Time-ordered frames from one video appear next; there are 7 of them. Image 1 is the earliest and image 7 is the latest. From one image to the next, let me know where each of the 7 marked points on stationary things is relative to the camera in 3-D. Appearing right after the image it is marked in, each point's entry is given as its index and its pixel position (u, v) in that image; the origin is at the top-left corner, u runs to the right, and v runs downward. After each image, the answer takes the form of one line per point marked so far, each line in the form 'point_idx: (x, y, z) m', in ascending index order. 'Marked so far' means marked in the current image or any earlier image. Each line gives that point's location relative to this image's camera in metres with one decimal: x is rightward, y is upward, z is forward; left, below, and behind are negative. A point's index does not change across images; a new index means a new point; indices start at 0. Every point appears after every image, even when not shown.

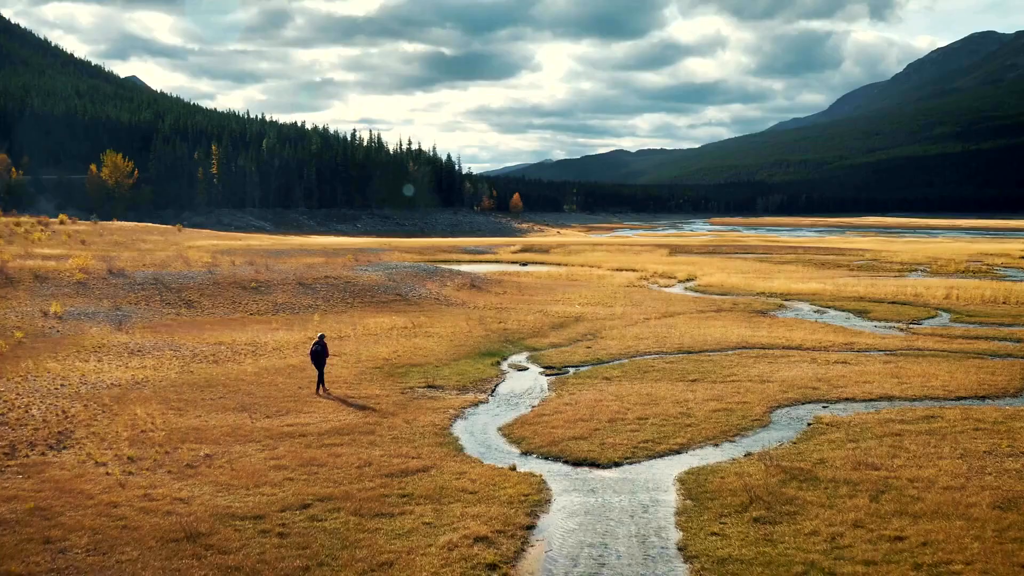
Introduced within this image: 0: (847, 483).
0: (+5.6, -3.3, +19.0) m
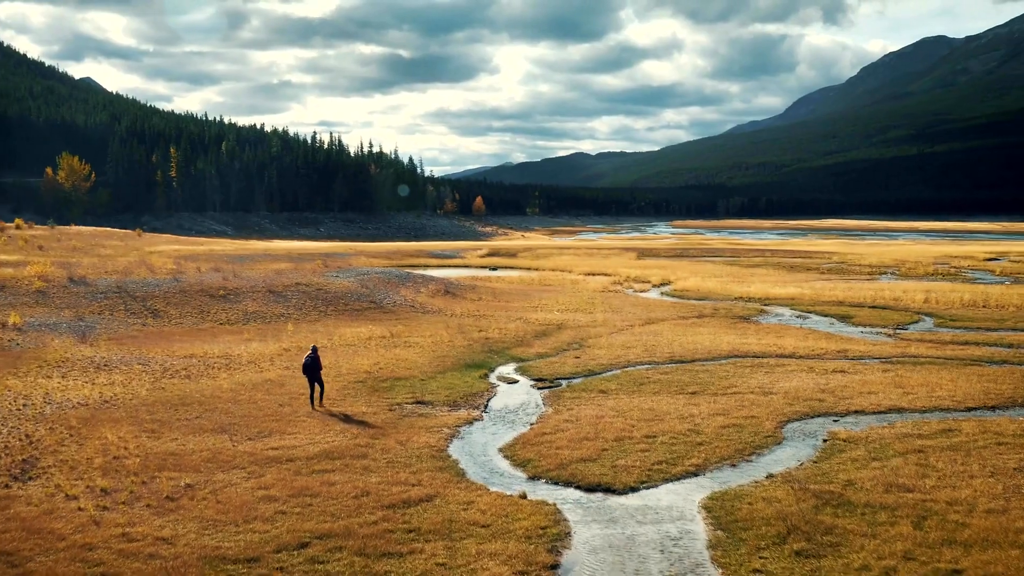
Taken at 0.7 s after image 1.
0: (+5.8, -3.4, +17.7) m
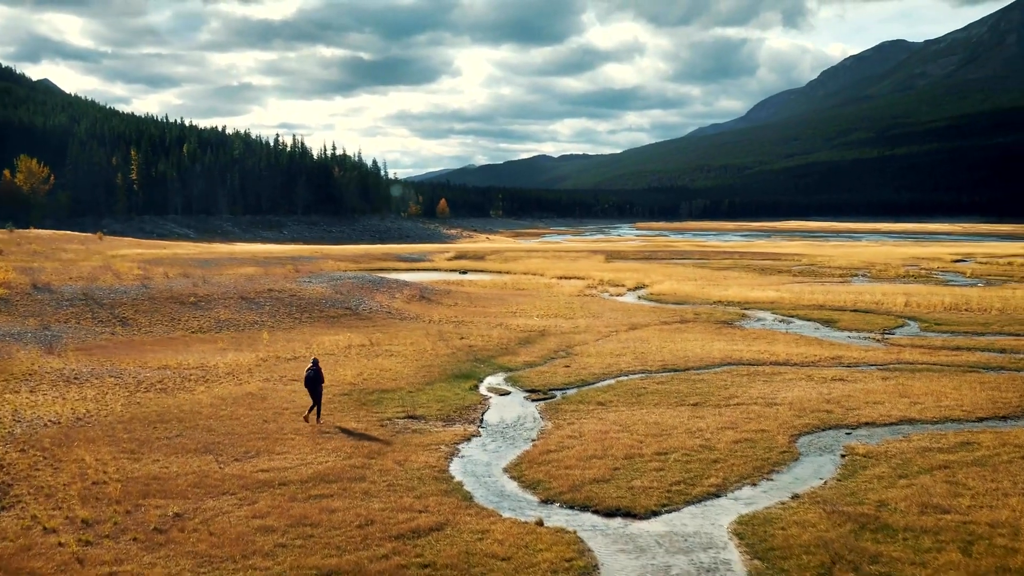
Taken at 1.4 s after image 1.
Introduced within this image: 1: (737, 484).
0: (+6.0, -3.6, +16.6) m
1: (+3.9, -3.4, +19.7) m
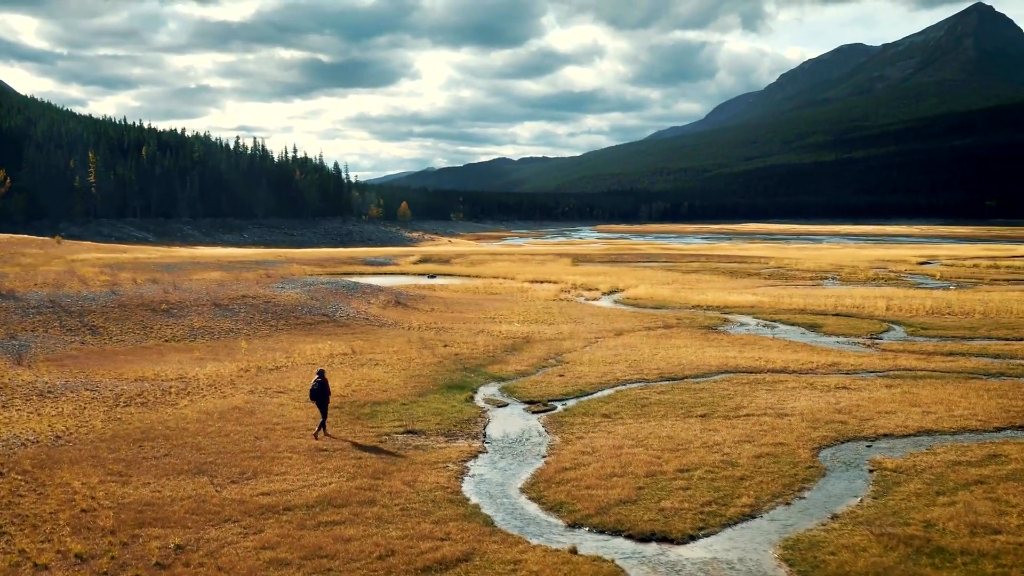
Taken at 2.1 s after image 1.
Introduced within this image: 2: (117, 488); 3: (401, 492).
0: (+6.5, -3.7, +15.6) m
1: (+4.2, -3.6, +18.6) m
2: (-6.6, -3.4, +19.1) m
3: (-1.9, -3.4, +19.0) m
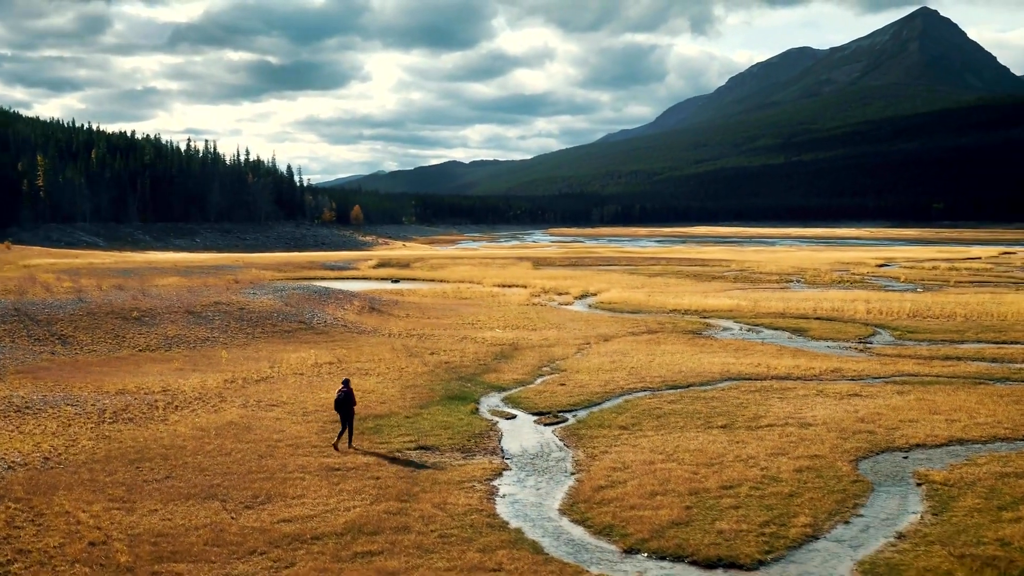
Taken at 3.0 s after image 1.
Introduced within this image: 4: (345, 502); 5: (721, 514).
0: (+7.3, -3.8, +14.6) m
1: (+4.9, -3.6, +17.5) m
2: (-6.0, -3.5, +17.5) m
3: (-1.2, -3.6, +17.6) m
4: (-2.8, -3.5, +18.8) m
5: (+3.3, -3.5, +17.8) m
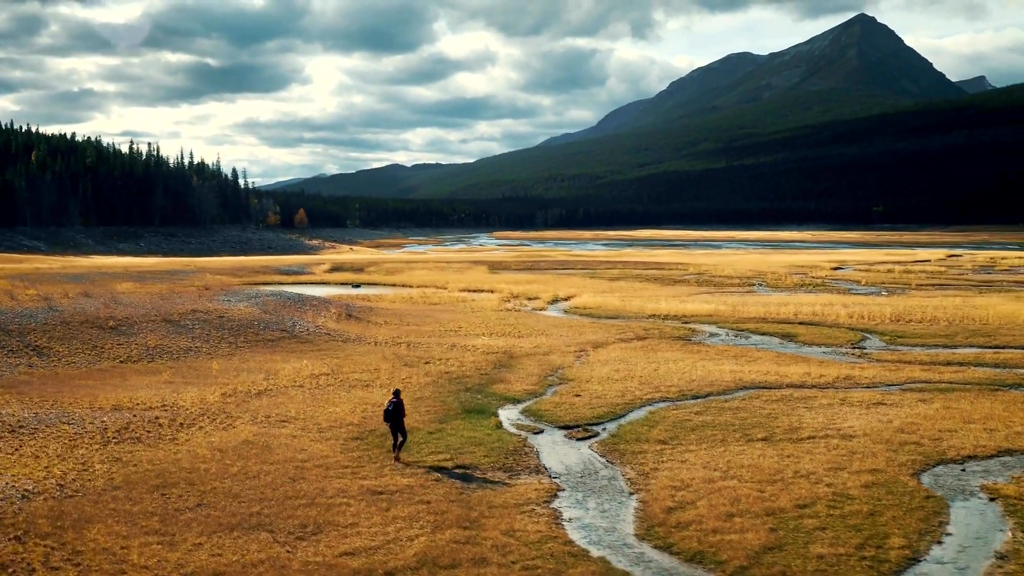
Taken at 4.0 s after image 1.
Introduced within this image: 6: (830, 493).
0: (+8.6, -3.9, +13.8) m
1: (+6.0, -3.8, +16.5) m
2: (-4.8, -3.7, +16.0) m
3: (-0.1, -3.7, +16.4) m
4: (-1.7, -3.7, +17.4) m
5: (+4.4, -3.7, +16.8) m
6: (+5.4, -3.5, +19.4) m
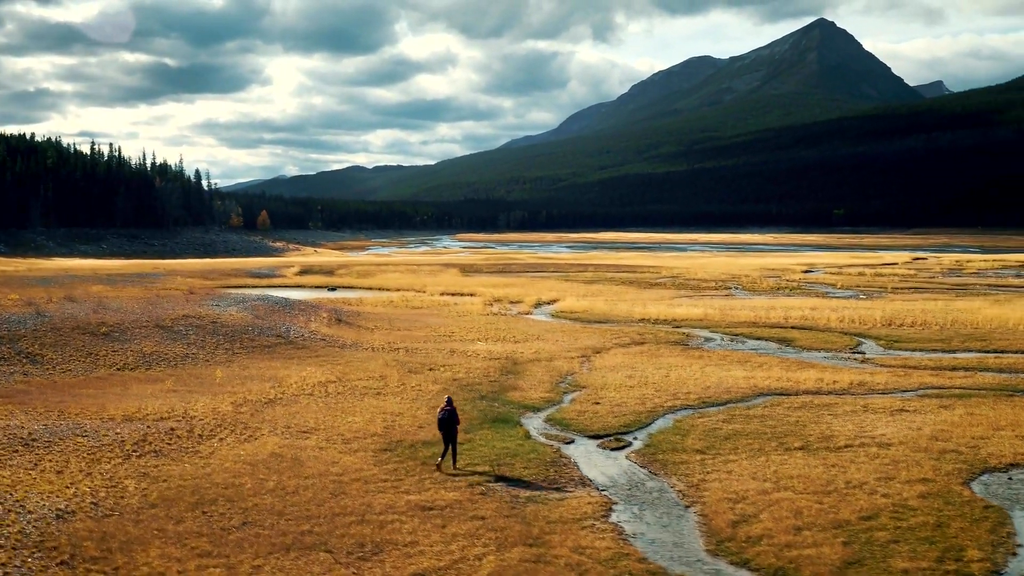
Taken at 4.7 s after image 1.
0: (+9.7, -4.0, +13.6) m
1: (+7.1, -3.9, +16.2) m
2: (-3.8, -3.8, +15.2) m
3: (+1.0, -3.9, +15.8) m
4: (-0.7, -3.8, +16.8) m
5: (+5.4, -3.8, +16.4) m
6: (+6.3, -3.7, +19.1) m
